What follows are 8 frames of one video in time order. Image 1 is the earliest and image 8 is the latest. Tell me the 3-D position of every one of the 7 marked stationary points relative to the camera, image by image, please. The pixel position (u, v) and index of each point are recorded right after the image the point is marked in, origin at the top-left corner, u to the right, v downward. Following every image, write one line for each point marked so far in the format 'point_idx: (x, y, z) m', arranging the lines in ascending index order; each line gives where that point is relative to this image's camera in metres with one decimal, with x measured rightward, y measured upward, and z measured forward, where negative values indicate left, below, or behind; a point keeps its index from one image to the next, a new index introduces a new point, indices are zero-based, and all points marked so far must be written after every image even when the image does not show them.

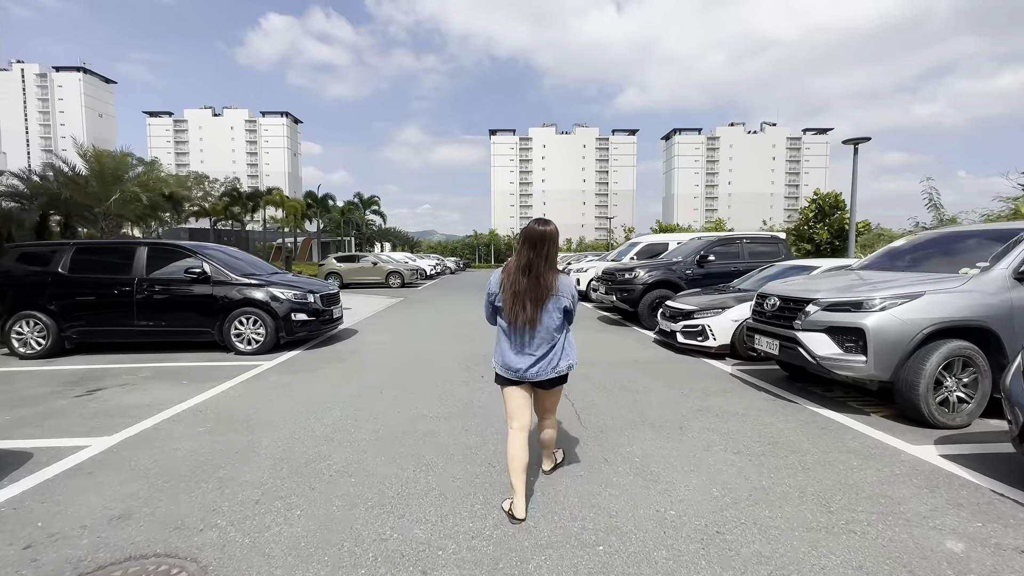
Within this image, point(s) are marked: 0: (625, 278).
0: (+2.5, +0.2, +10.0) m
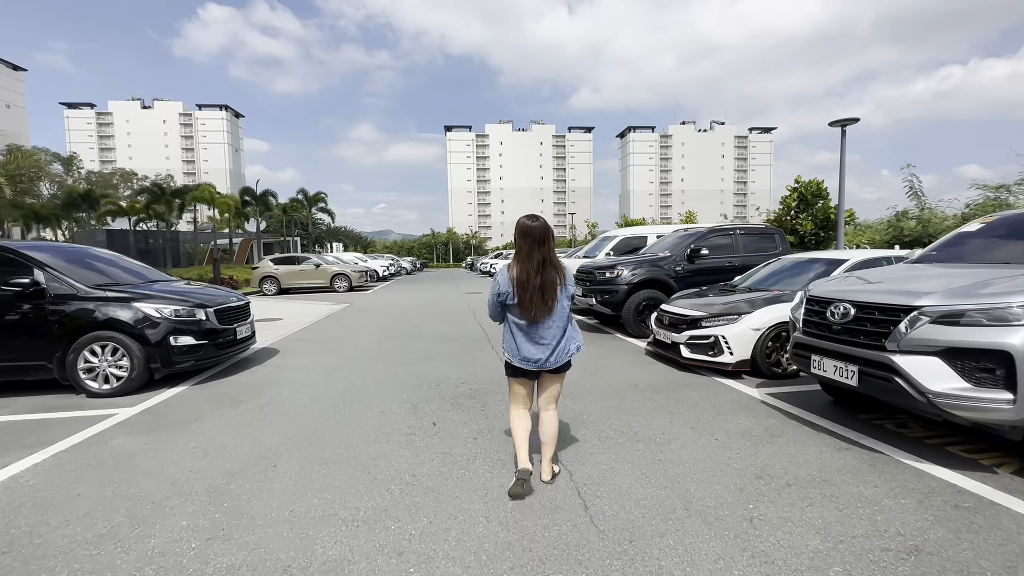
0: (+1.8, +0.2, +8.5) m
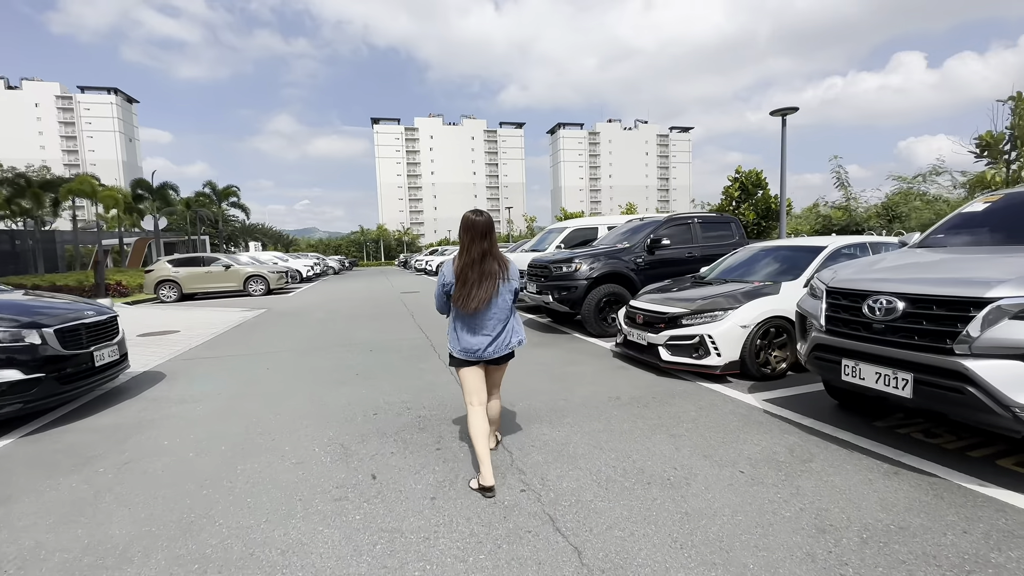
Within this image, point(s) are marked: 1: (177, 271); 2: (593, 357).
0: (+0.9, +0.3, +7.7) m
1: (-12.9, +0.6, +17.3) m
2: (+1.1, -1.0, +6.3) m
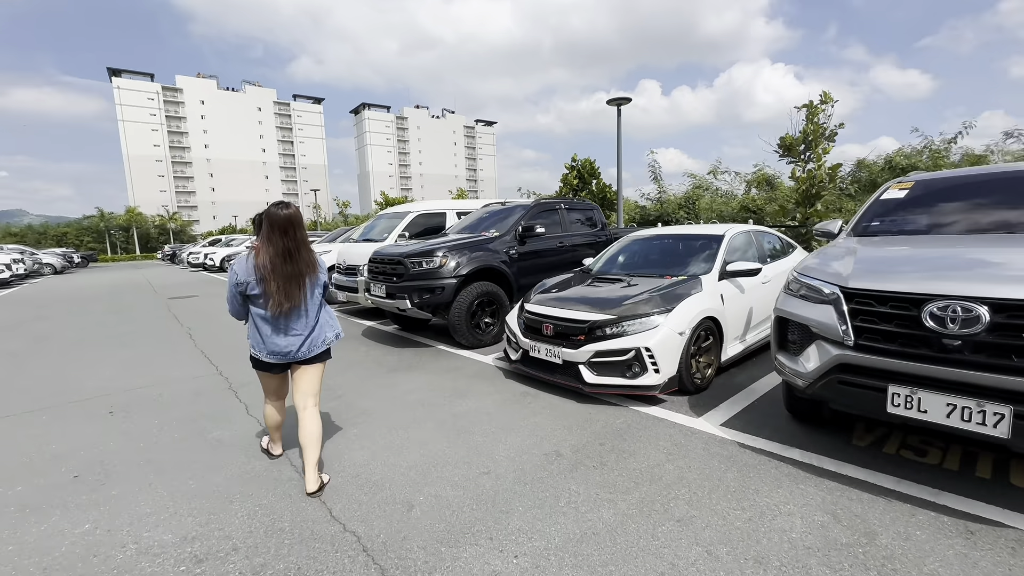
0: (-1.2, +0.3, +5.9) m
1: (-17.6, +0.1, +9.3) m
2: (-0.3, -1.0, +4.8) m
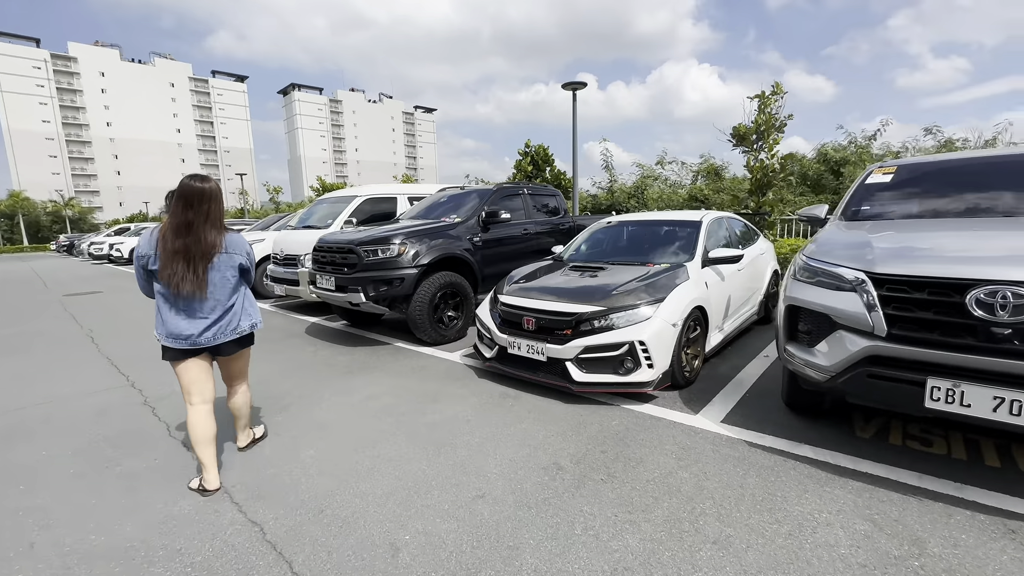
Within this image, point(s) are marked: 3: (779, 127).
0: (-1.6, +0.4, +5.3) m
1: (-18.3, +0.1, +6.5) m
2: (-0.6, -0.9, +4.3) m
3: (+5.1, +3.1, +8.5) m
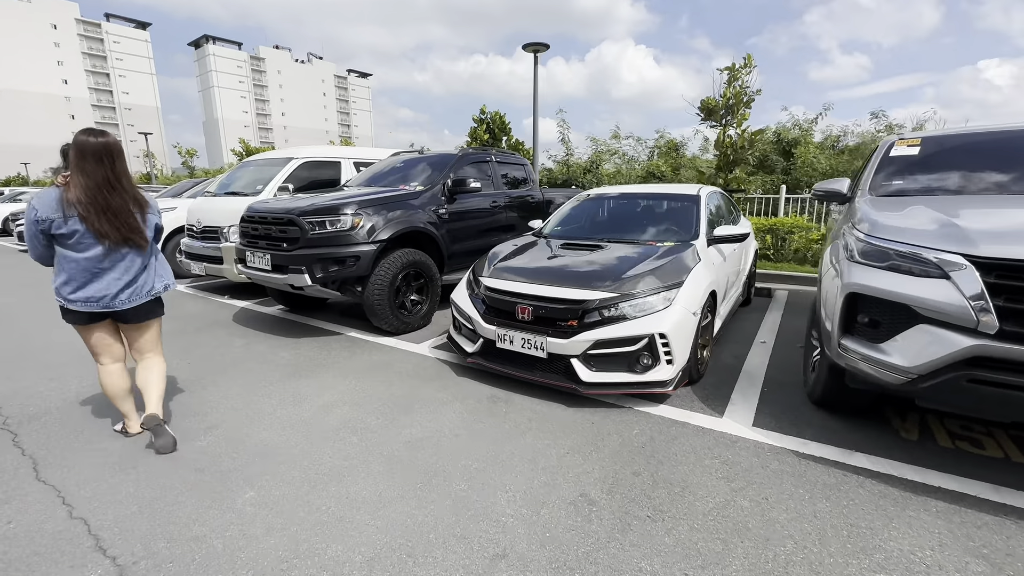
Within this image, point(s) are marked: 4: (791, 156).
0: (-1.8, +0.6, +4.4) m
1: (-18.5, +0.3, +3.4) m
2: (-0.7, -0.7, +3.6) m
3: (+4.4, +3.4, +8.3) m
4: (+7.5, +3.5, +12.1) m
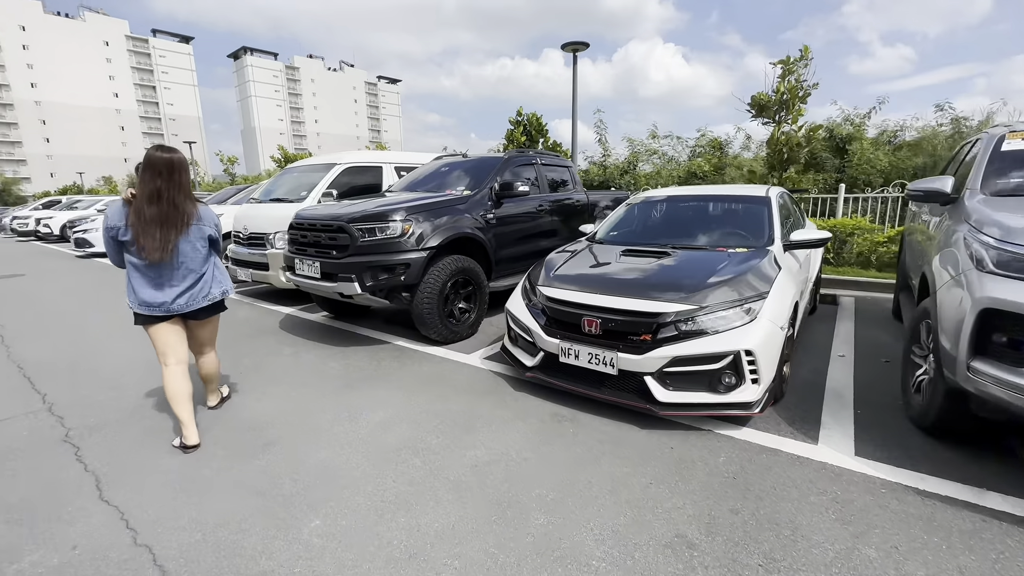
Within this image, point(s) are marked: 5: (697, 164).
0: (-1.3, +0.5, +4.3) m
1: (-18.1, +0.2, +4.3) m
2: (-0.3, -0.8, +3.4) m
3: (+5.1, +3.3, +7.9) m
4: (+8.5, +3.4, +11.4) m
5: (+5.2, +3.5, +12.7) m
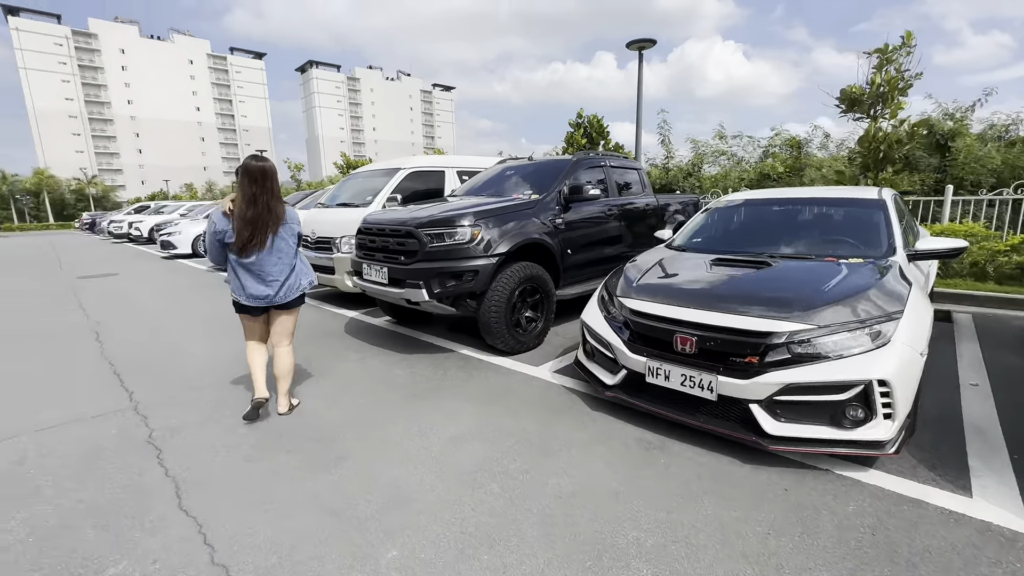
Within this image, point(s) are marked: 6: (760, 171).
0: (-0.6, +0.4, +4.1) m
1: (-17.3, +0.4, +5.9) m
2: (+0.3, -0.9, +3.2) m
3: (+6.2, +3.1, +7.1) m
4: (+9.9, +3.1, +10.3) m
5: (+6.8, +3.2, +11.9) m
6: (+6.5, +3.1, +11.8) m
